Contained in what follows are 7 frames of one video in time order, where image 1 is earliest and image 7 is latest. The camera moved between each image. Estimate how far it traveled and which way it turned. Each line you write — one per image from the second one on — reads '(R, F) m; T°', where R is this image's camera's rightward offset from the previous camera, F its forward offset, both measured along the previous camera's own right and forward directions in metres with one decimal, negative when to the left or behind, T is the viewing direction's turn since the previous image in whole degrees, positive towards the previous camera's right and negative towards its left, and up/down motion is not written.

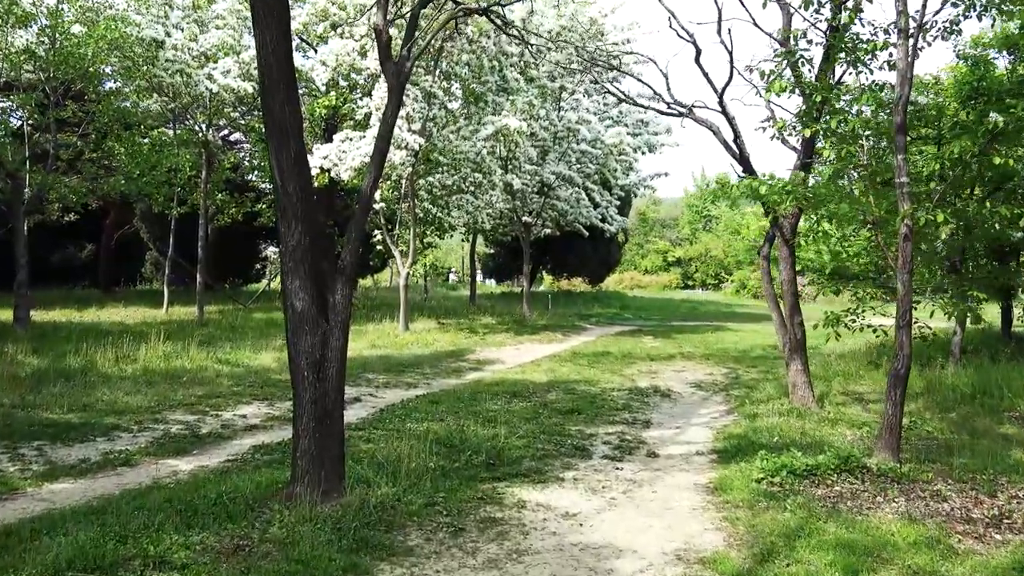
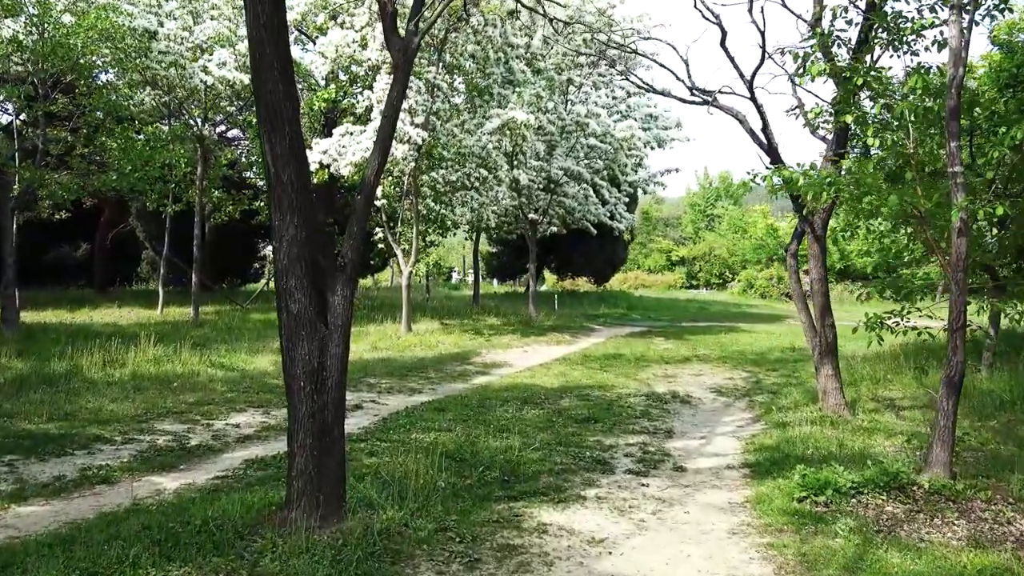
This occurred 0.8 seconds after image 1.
(-0.1, +0.6) m; 0°
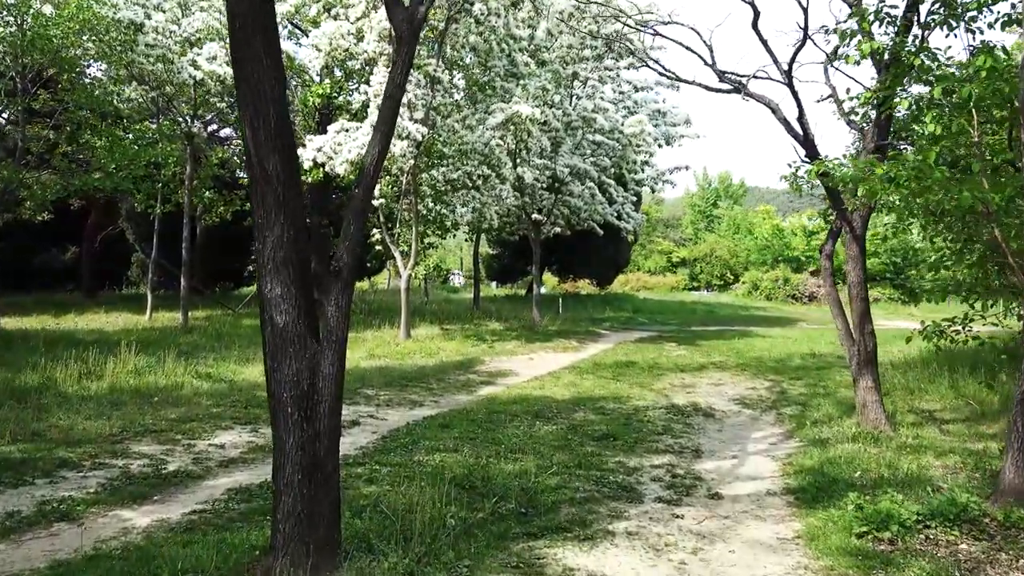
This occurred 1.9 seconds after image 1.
(-0.2, +0.8) m; 0°
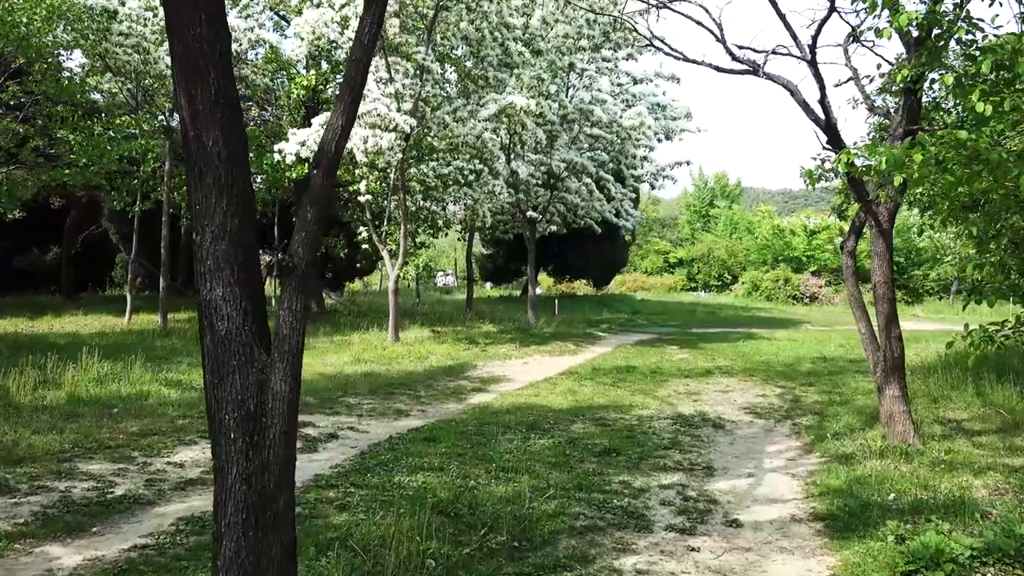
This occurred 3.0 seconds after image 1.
(0.0, +0.8) m; 0°
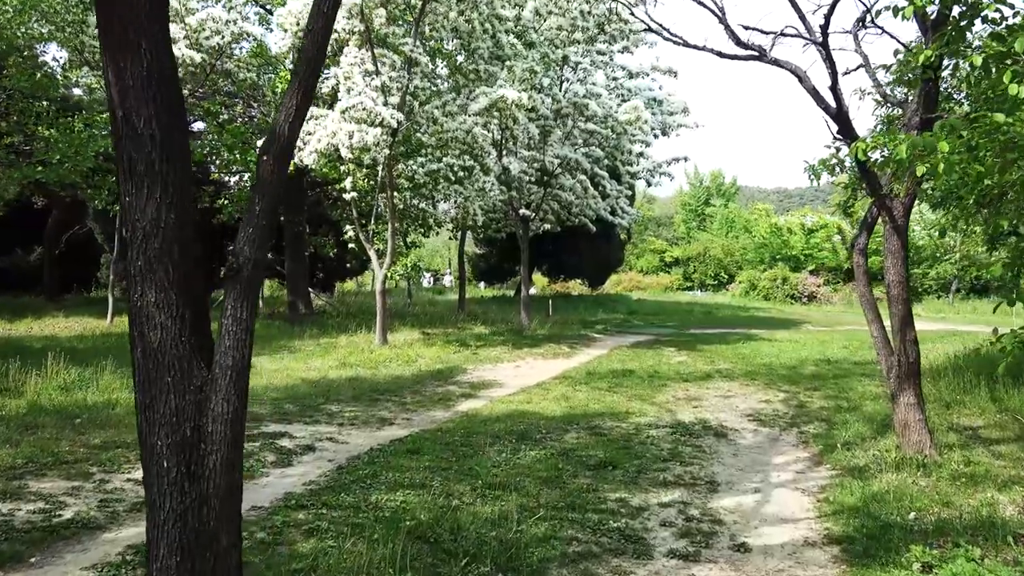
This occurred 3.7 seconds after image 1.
(+0.1, +0.5) m; 0°
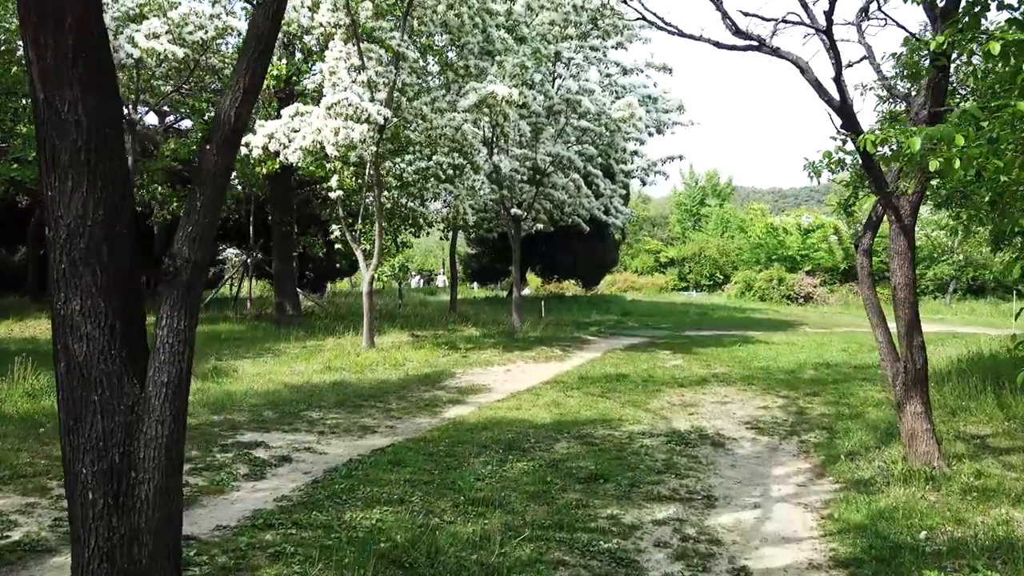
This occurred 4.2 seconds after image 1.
(+0.1, +0.4) m; 0°
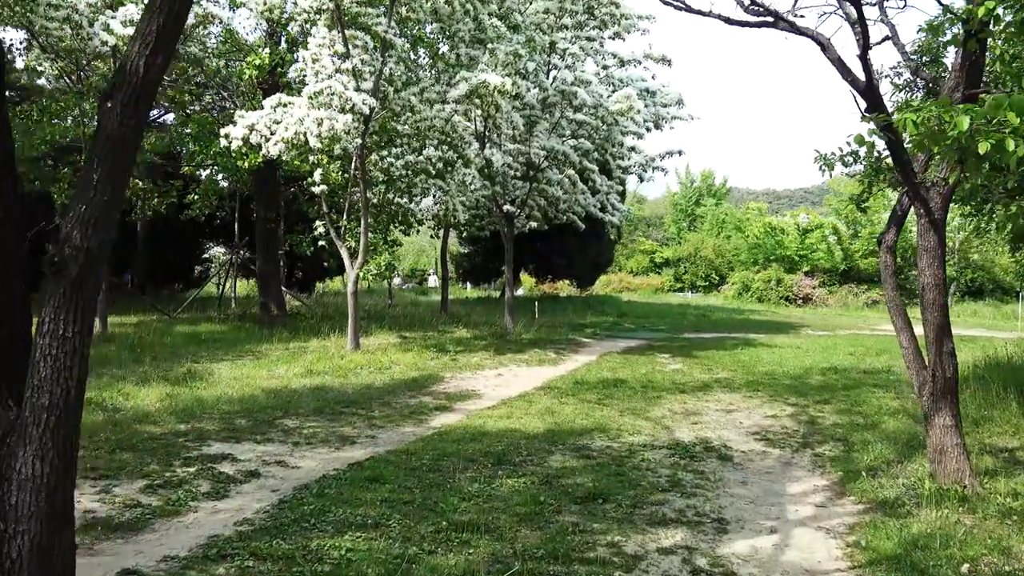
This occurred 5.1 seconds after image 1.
(0.0, +0.7) m; 0°
